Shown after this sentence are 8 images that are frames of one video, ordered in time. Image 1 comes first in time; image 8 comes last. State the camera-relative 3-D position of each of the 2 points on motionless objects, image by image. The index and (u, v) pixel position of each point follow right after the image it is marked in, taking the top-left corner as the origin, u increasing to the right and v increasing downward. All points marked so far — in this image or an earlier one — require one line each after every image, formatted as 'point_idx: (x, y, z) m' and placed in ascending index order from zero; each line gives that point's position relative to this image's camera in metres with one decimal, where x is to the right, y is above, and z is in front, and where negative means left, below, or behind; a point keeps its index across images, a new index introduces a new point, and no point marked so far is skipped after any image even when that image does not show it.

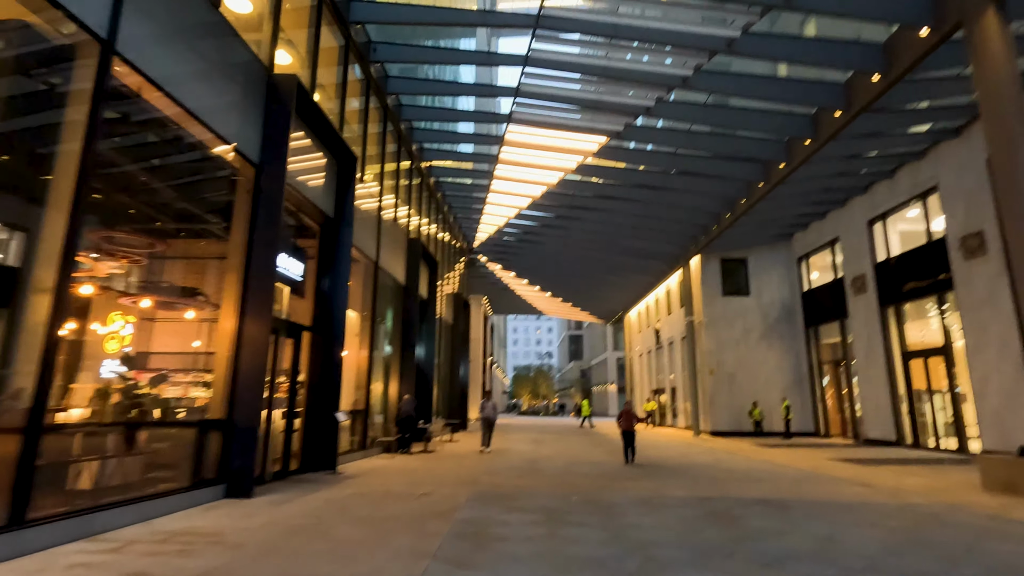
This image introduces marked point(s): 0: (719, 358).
0: (+7.5, -2.5, +19.3) m
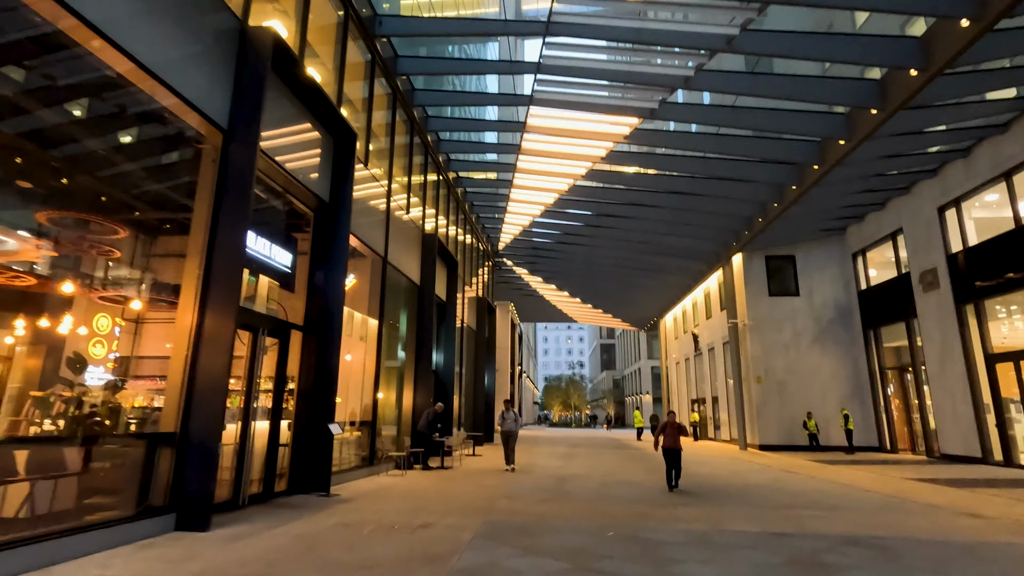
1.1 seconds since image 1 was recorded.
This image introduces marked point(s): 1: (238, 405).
0: (+8.4, -2.5, +17.7) m
1: (-3.0, -1.3, +5.9) m
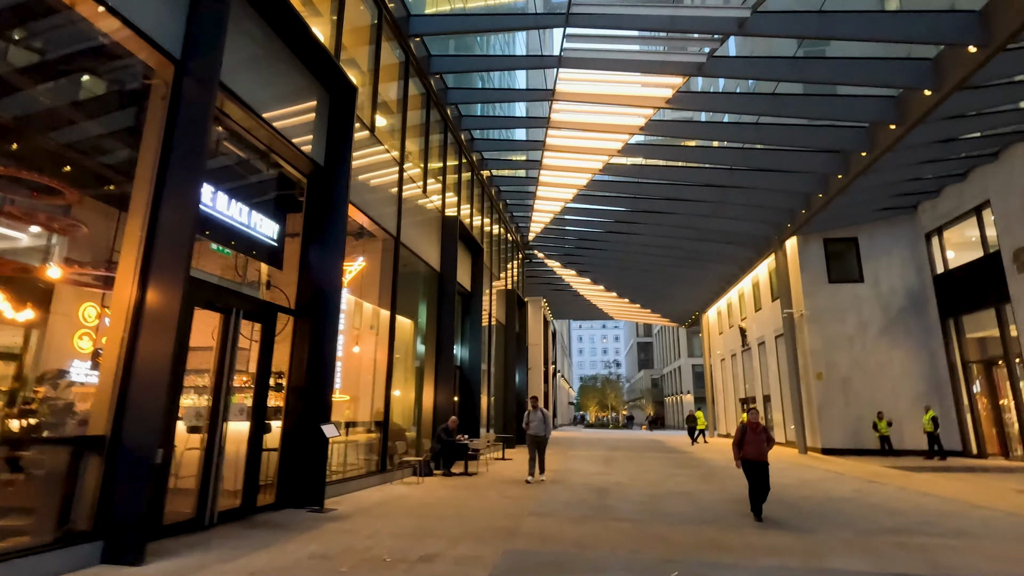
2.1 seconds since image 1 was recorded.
0: (+9.4, -2.1, +15.9) m
1: (-2.8, -1.0, +4.9) m
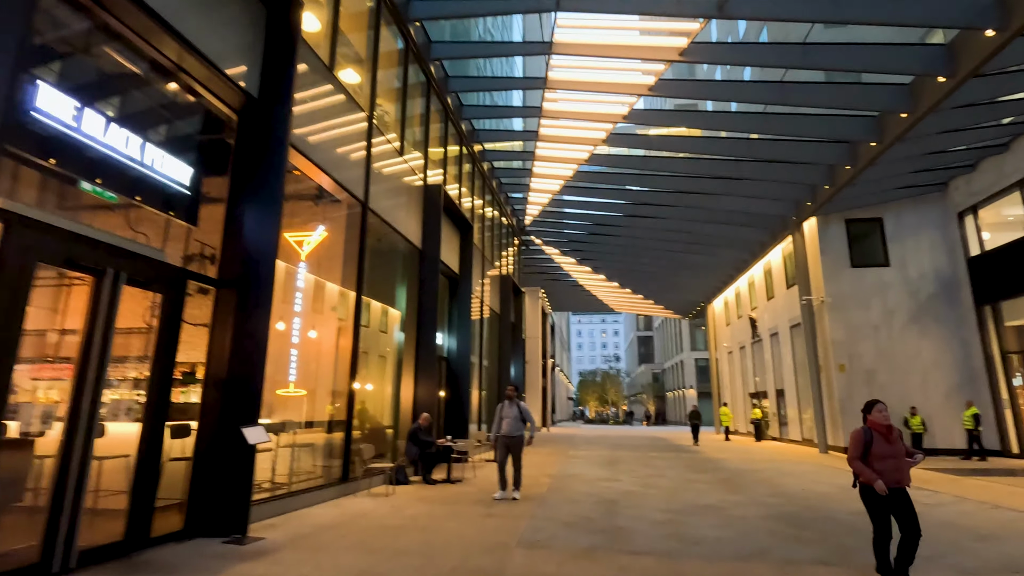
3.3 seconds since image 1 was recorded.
0: (+9.2, -1.7, +14.6) m
1: (-2.9, -0.7, +3.5) m
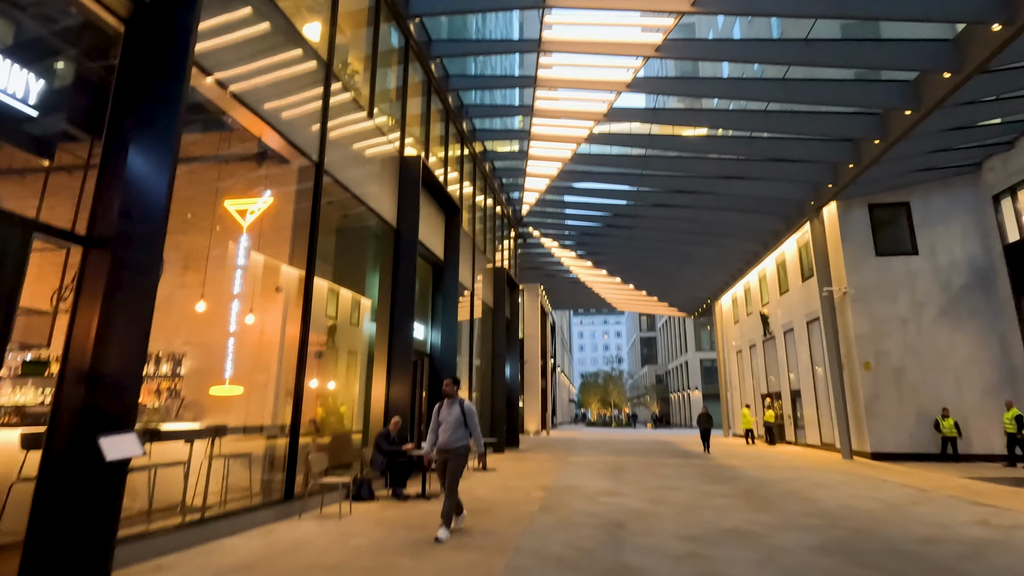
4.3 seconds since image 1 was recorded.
0: (+9.1, -1.4, +13.3) m
1: (-3.1, -0.5, +2.3) m
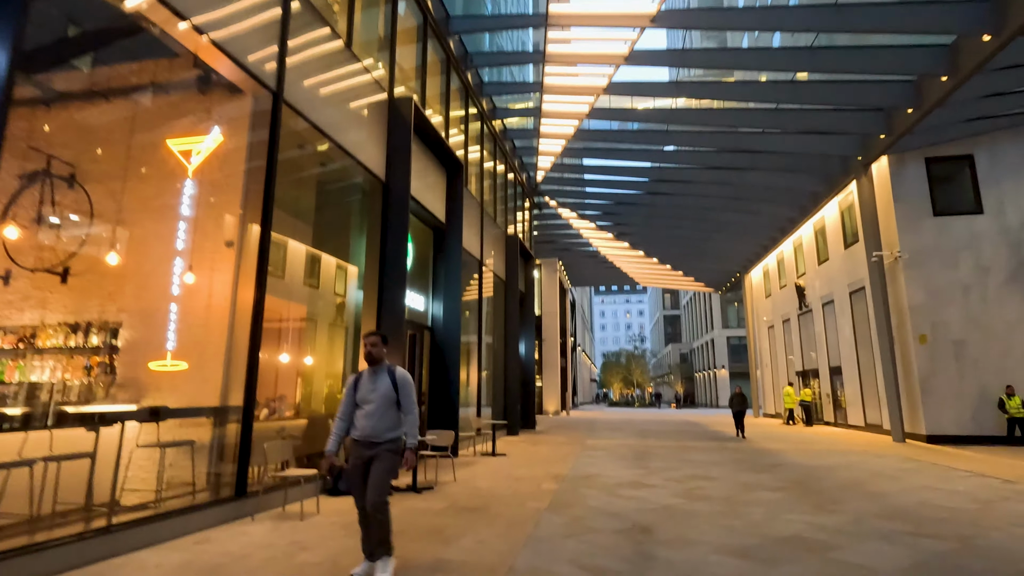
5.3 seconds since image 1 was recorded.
0: (+9.4, -0.6, +11.9) m
1: (-3.3, -0.2, +1.3) m
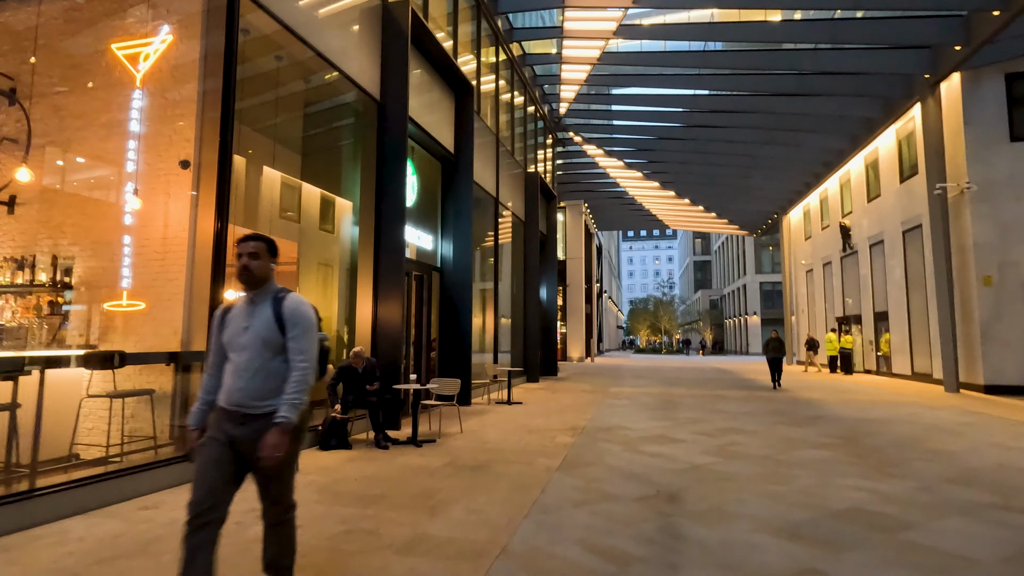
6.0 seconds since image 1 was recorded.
0: (+9.8, +0.6, +10.6) m
1: (-3.4, 0.0, +0.7) m
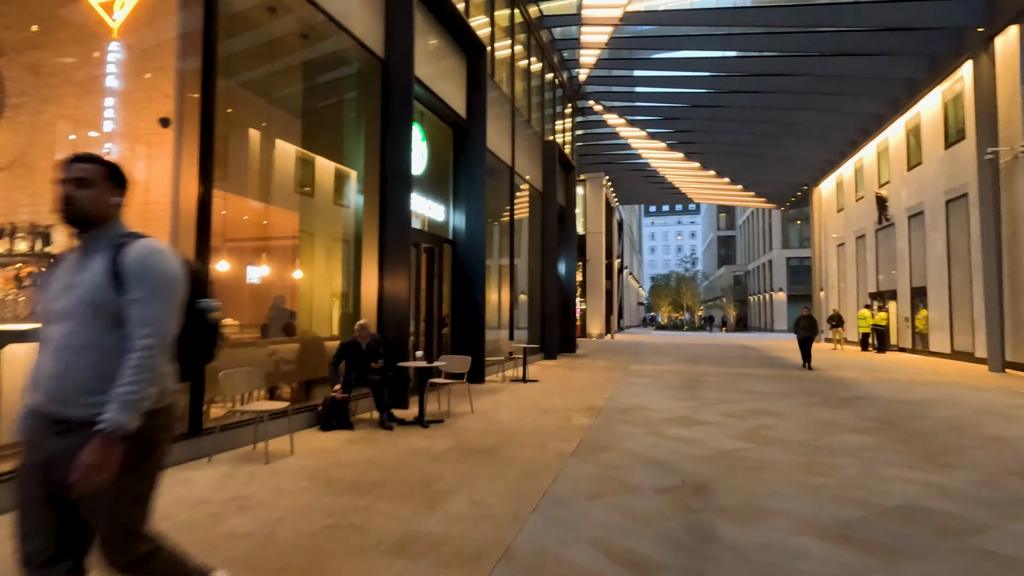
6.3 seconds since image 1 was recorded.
0: (+10.1, +1.1, +9.8) m
1: (-3.4, +0.1, +0.5) m
